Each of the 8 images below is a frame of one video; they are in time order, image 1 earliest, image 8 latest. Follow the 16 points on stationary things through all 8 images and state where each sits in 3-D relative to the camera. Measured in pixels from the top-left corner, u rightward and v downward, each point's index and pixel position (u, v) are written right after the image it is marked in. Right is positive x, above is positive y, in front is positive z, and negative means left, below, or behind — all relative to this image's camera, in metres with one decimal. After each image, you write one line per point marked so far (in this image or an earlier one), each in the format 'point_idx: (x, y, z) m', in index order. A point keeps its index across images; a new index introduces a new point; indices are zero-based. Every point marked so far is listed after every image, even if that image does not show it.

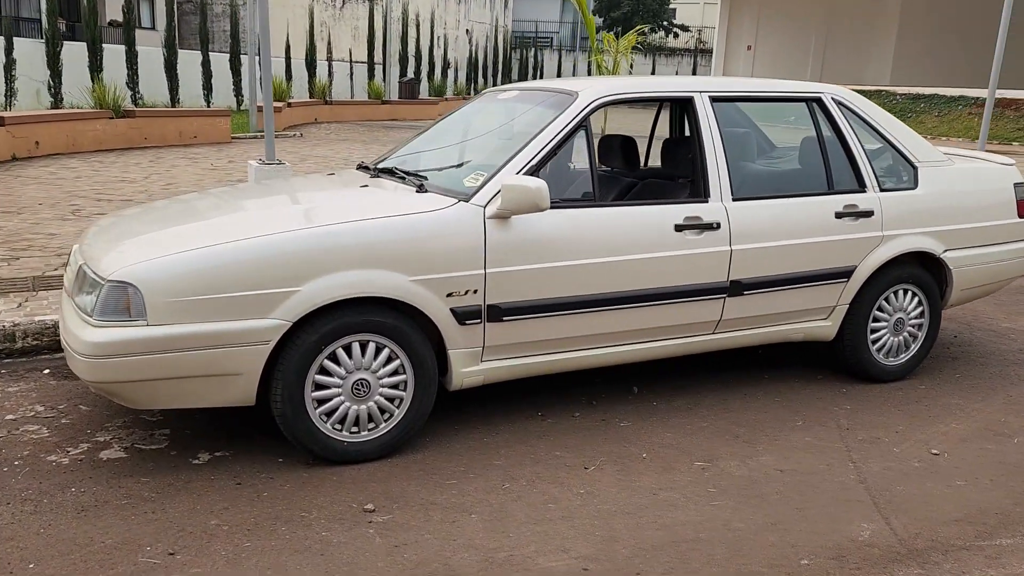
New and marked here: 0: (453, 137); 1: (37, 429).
0: (-0.3, +0.8, +4.6) m
1: (-2.1, -0.6, +3.9) m
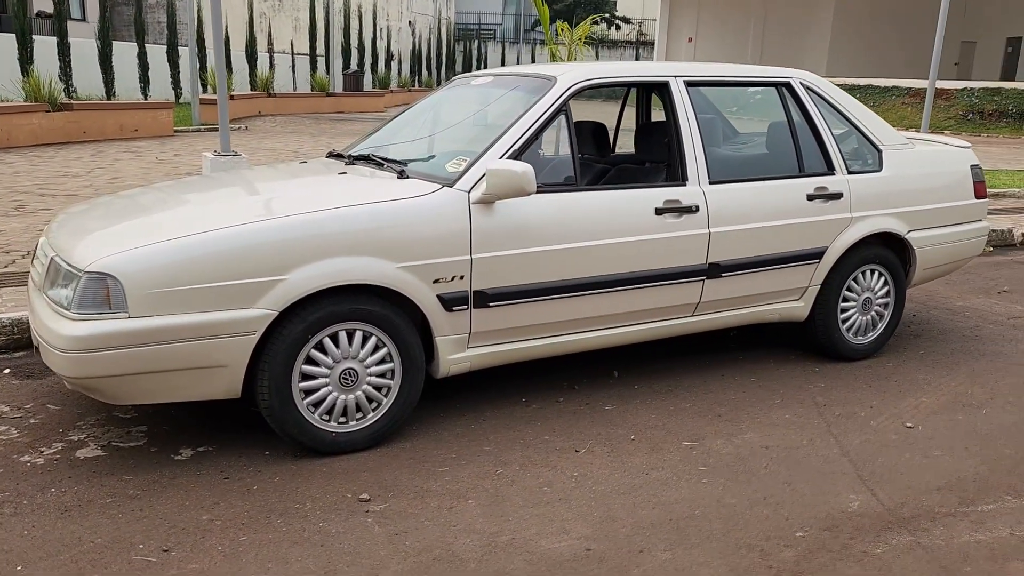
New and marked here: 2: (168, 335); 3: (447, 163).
0: (-0.4, +0.9, +4.5) m
1: (-2.2, -0.6, +3.7) m
2: (-1.2, -0.2, +3.1) m
3: (-0.3, +0.6, +3.9) m
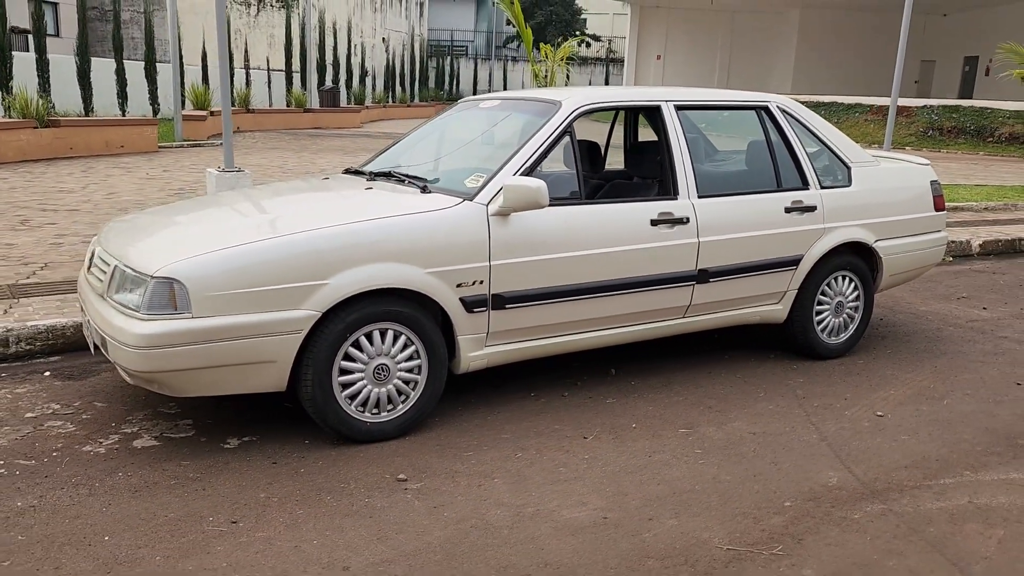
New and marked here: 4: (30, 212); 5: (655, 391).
0: (-0.4, +0.8, +4.9) m
1: (-2.1, -0.6, +4.0) m
2: (-1.2, -0.2, +3.5) m
3: (-0.2, +0.5, +4.3) m
4: (-5.1, +0.8, +9.1) m
5: (+0.8, -0.6, +4.7) m
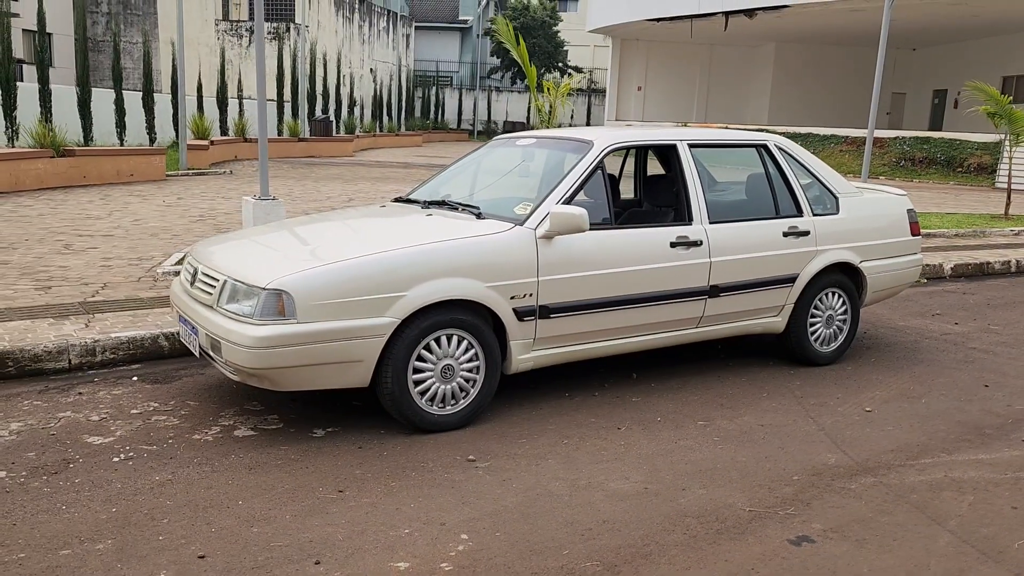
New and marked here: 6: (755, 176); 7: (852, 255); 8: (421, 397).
0: (-0.2, +0.7, +5.6) m
1: (-1.9, -0.7, +4.7) m
2: (-0.9, -0.2, +4.1) m
3: (0.0, +0.5, +5.0) m
4: (-5.0, +0.6, +9.7) m
5: (+1.0, -0.6, +5.3) m
6: (+1.6, +0.8, +5.8) m
7: (+2.4, +0.2, +6.0) m
8: (-0.5, -0.6, +4.5) m
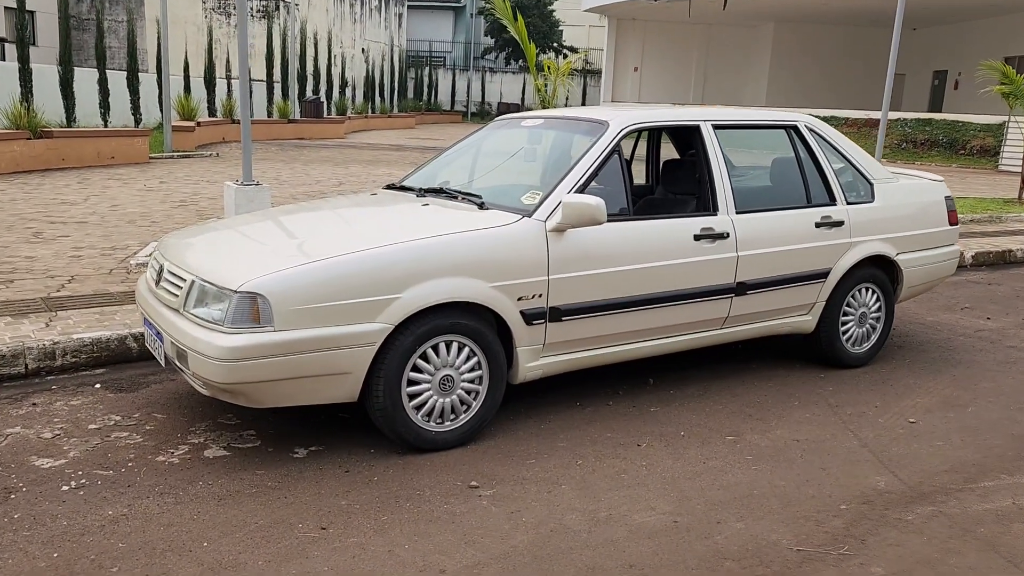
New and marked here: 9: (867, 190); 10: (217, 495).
0: (-0.2, +0.8, +5.1) m
1: (-1.8, -0.7, +4.1) m
2: (-0.9, -0.2, +3.6) m
3: (0.0, +0.5, +4.5) m
4: (-5.0, +0.7, +9.1) m
5: (+1.0, -0.6, +4.8) m
6: (+1.6, +0.8, +5.2) m
7: (+2.4, +0.3, +5.5) m
8: (-0.4, -0.6, +4.0) m
9: (+2.3, +0.6, +5.5) m
10: (-1.2, -0.8, +3.5) m
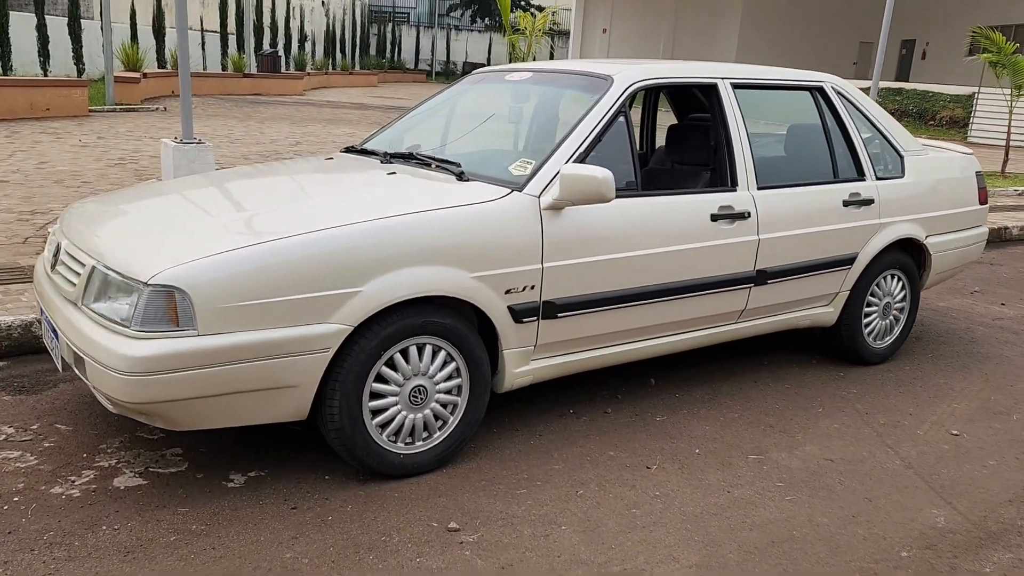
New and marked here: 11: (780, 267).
0: (-0.3, +0.8, +4.3) m
1: (-1.9, -0.6, +3.3) m
2: (-0.9, -0.2, +2.8) m
3: (0.0, +0.5, +3.7) m
4: (-5.3, +1.0, +8.1) m
5: (+0.9, -0.6, +4.2) m
6: (+1.6, +0.8, +4.5) m
7: (+2.3, +0.3, +4.9) m
8: (-0.5, -0.5, +3.2) m
9: (+2.2, +0.7, +4.9) m
10: (-1.2, -0.8, +2.7) m
11: (+1.3, +0.1, +4.2) m
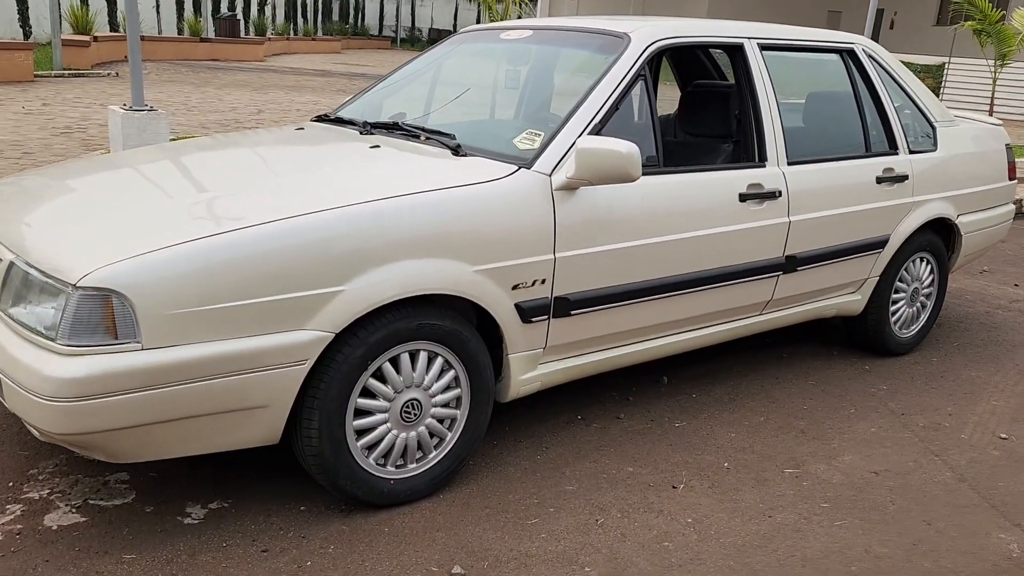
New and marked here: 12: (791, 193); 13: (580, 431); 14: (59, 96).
0: (-0.3, +0.9, +3.7) m
1: (-1.9, -0.6, +2.8) m
2: (-0.9, -0.2, +2.3) m
3: (0.0, +0.6, +3.2) m
4: (-5.4, +1.1, +7.4) m
5: (+0.9, -0.5, +3.7) m
6: (+1.5, +0.9, +4.1) m
7: (+2.2, +0.4, +4.4) m
8: (-0.5, -0.5, +2.7) m
9: (+2.1, +0.8, +4.4) m
10: (-1.2, -0.8, +2.2) m
11: (+1.3, +0.2, +3.8) m
12: (+1.2, +0.4, +3.7) m
13: (+0.3, -0.5, +3.4) m
14: (-6.7, +2.8, +12.7) m
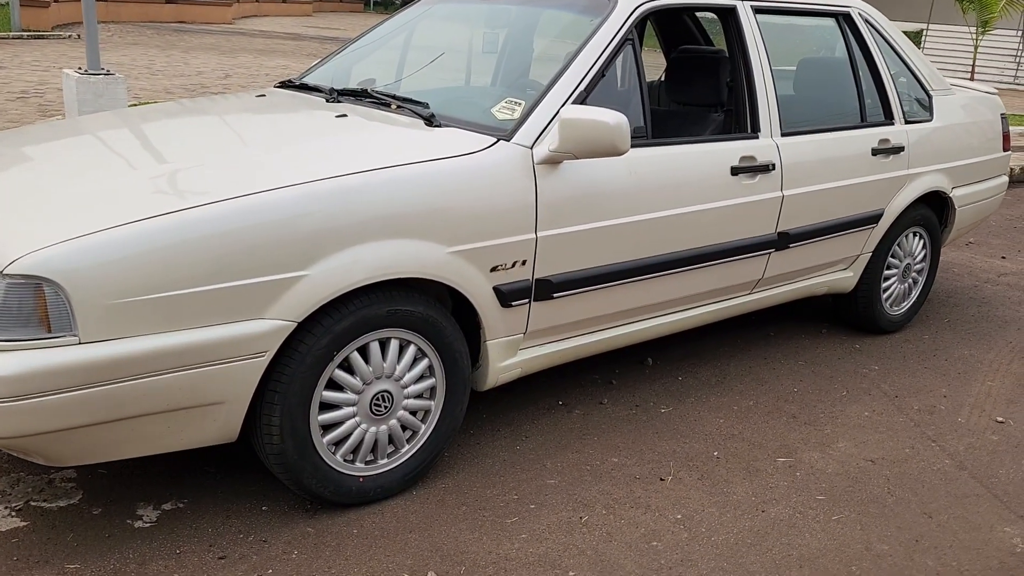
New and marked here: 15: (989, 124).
0: (-0.4, +1.0, +3.5) m
1: (-1.9, -0.6, +2.5) m
2: (-0.9, -0.2, +2.1) m
3: (-0.1, +0.6, +3.0) m
4: (-5.6, +1.4, +7.0) m
5: (+0.8, -0.4, +3.5) m
6: (+1.4, +1.0, +3.9) m
7: (+2.1, +0.5, +4.3) m
8: (-0.5, -0.5, +2.5) m
9: (+2.0, +0.9, +4.3) m
10: (-1.2, -0.8, +2.0) m
11: (+1.2, +0.3, +3.6) m
12: (+1.1, +0.5, +3.5) m
13: (+0.2, -0.5, +3.2) m
14: (-7.0, +3.2, +12.2) m
15: (+2.5, +0.9, +4.6) m
